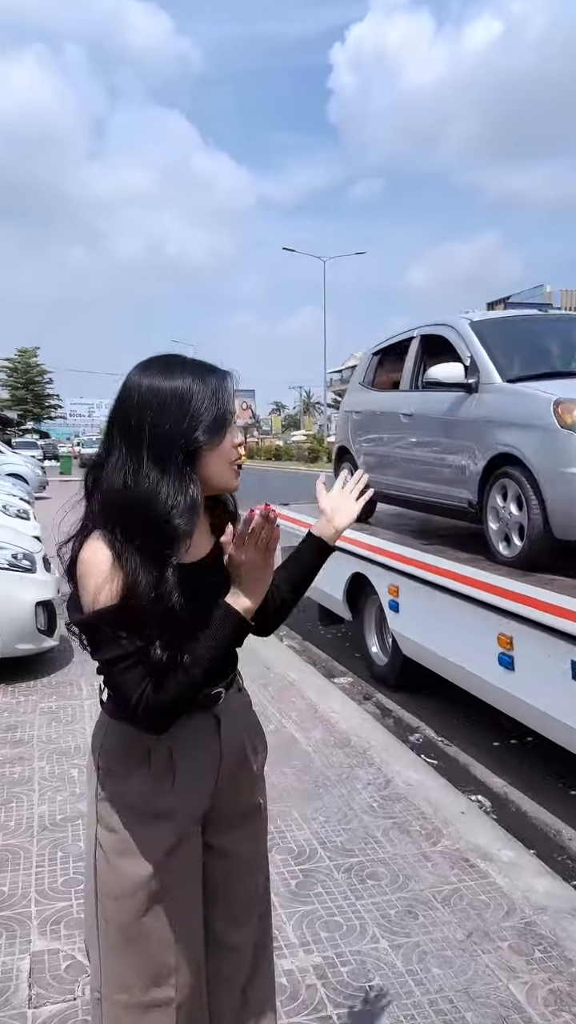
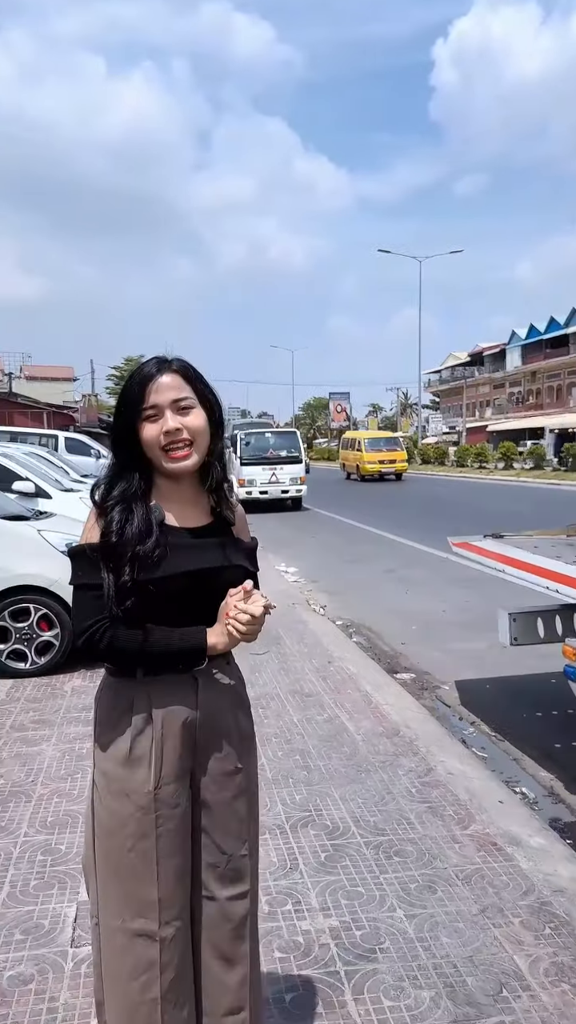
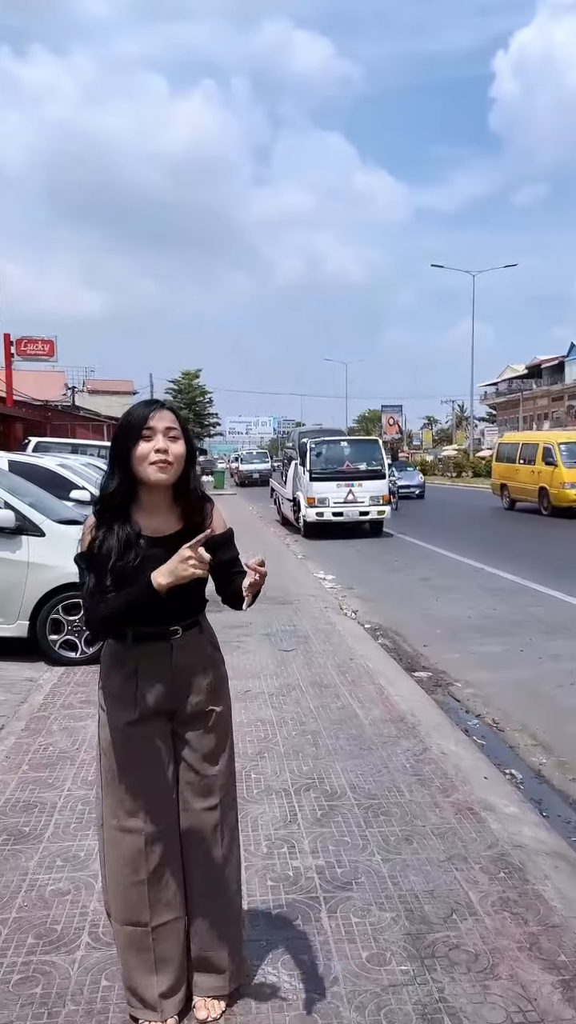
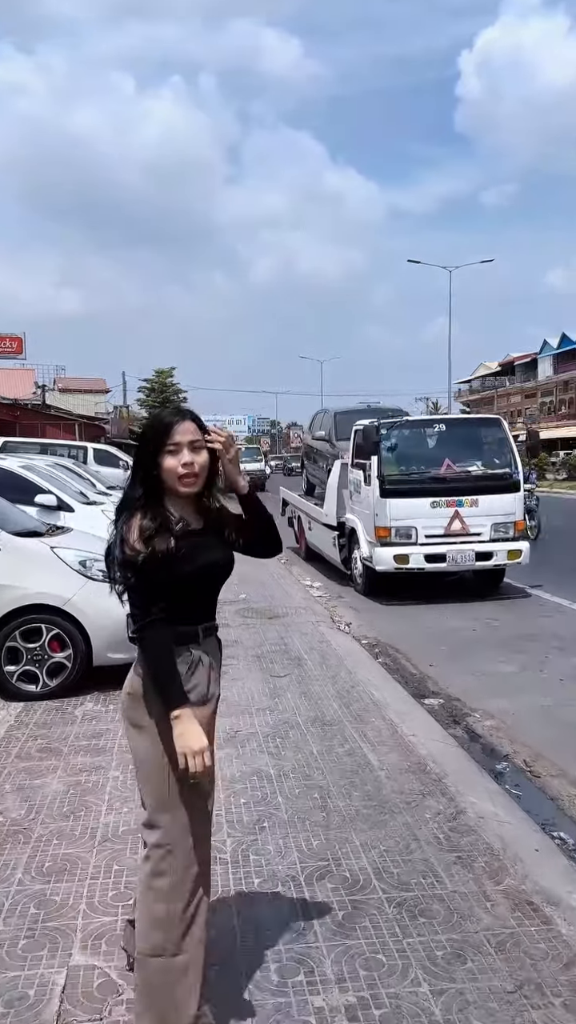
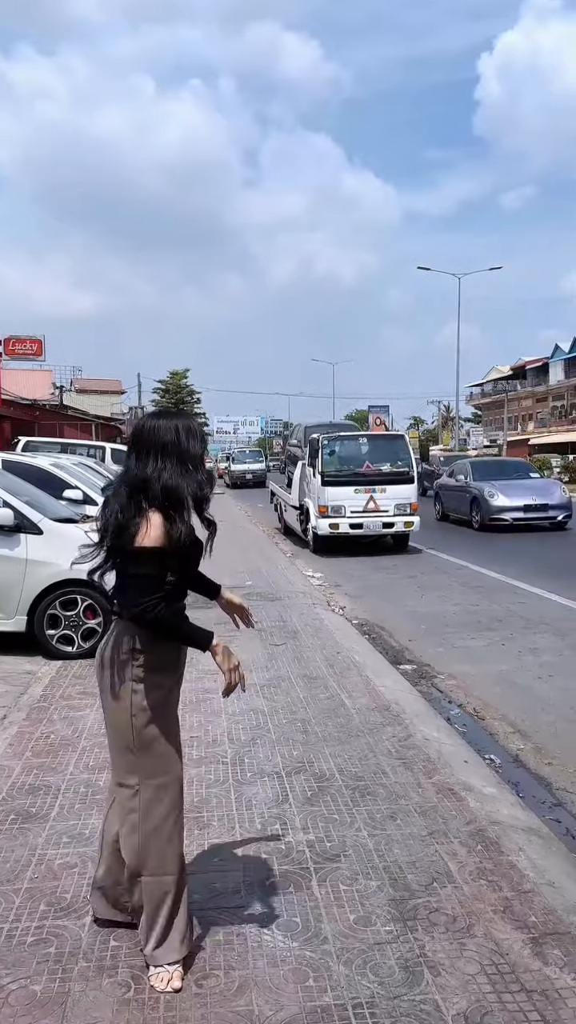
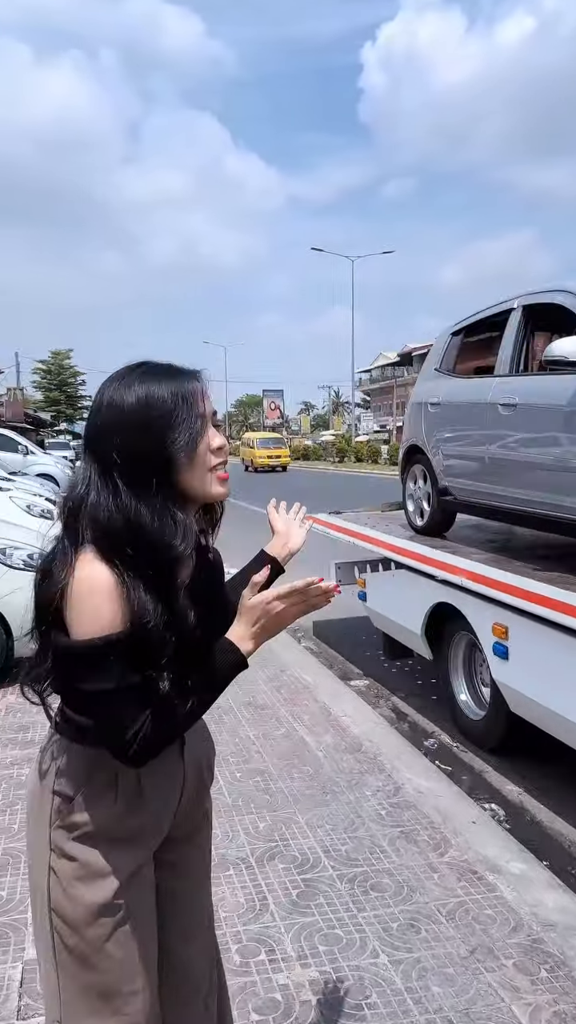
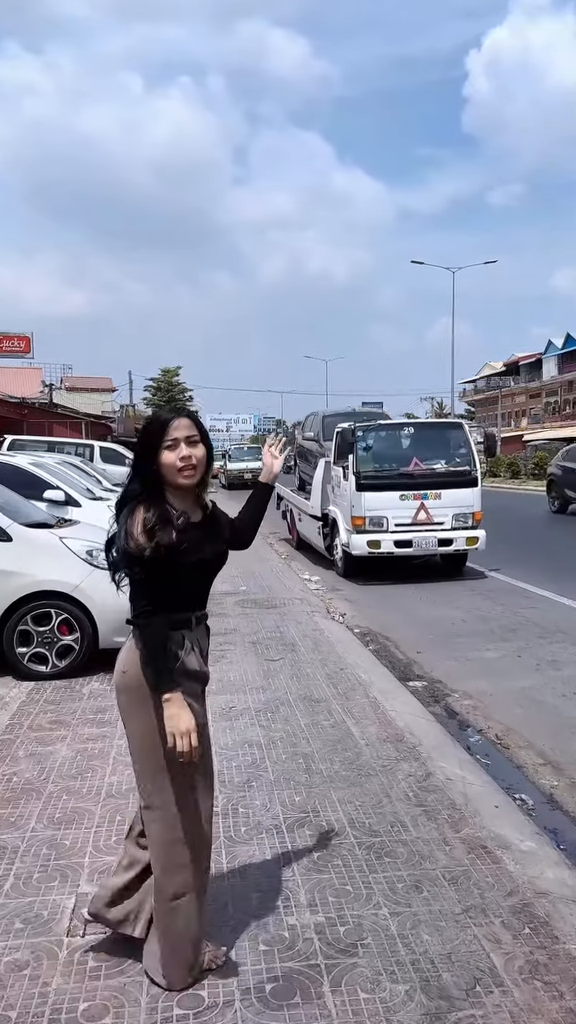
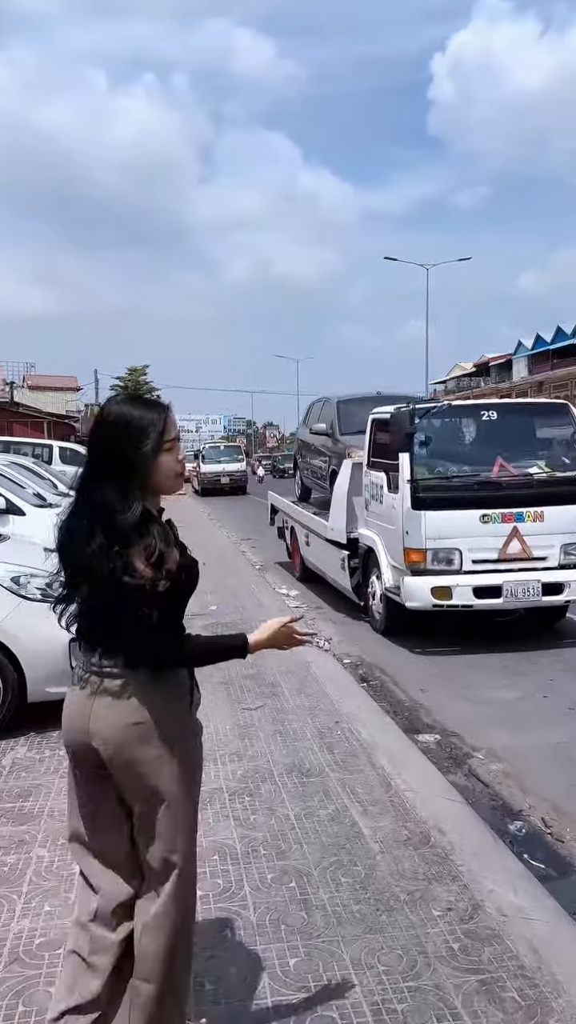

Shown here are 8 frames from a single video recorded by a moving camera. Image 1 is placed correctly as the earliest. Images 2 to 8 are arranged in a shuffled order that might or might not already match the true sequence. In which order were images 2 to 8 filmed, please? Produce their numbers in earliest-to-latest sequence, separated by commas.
6, 2, 3, 5, 7, 4, 8
